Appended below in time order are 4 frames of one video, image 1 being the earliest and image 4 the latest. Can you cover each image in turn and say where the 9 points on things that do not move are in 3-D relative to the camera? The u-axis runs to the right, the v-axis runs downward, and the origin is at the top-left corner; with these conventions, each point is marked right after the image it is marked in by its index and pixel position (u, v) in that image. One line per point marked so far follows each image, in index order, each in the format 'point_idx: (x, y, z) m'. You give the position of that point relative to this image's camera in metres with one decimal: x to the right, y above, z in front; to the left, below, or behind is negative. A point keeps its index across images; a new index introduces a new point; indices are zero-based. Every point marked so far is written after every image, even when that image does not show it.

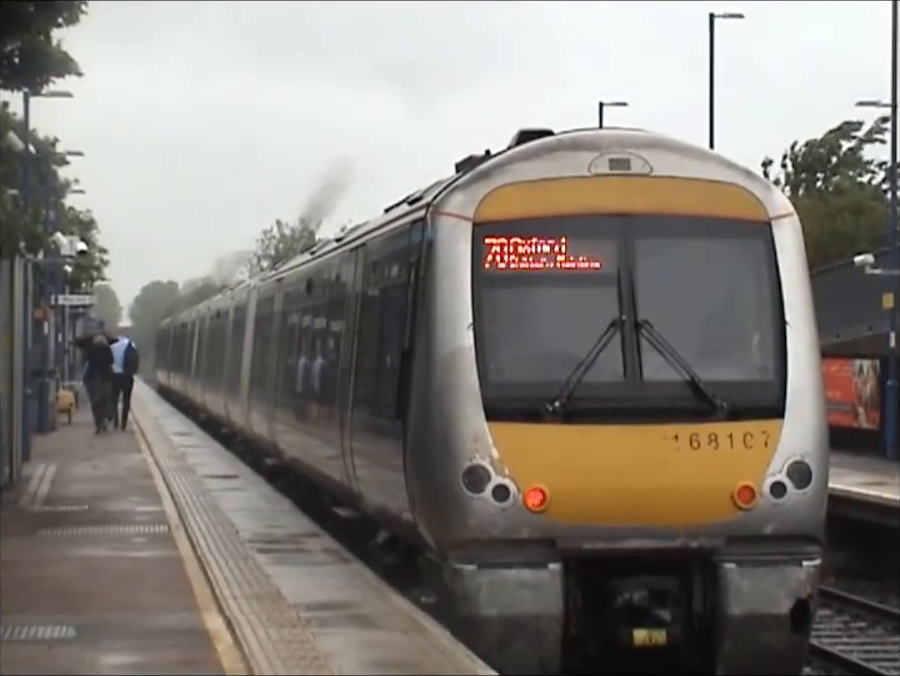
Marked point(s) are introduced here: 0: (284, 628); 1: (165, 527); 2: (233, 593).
0: (-1.0, -1.8, +13.5) m
1: (-2.3, -1.5, +17.5) m
2: (-1.5, -1.7, +14.4) m
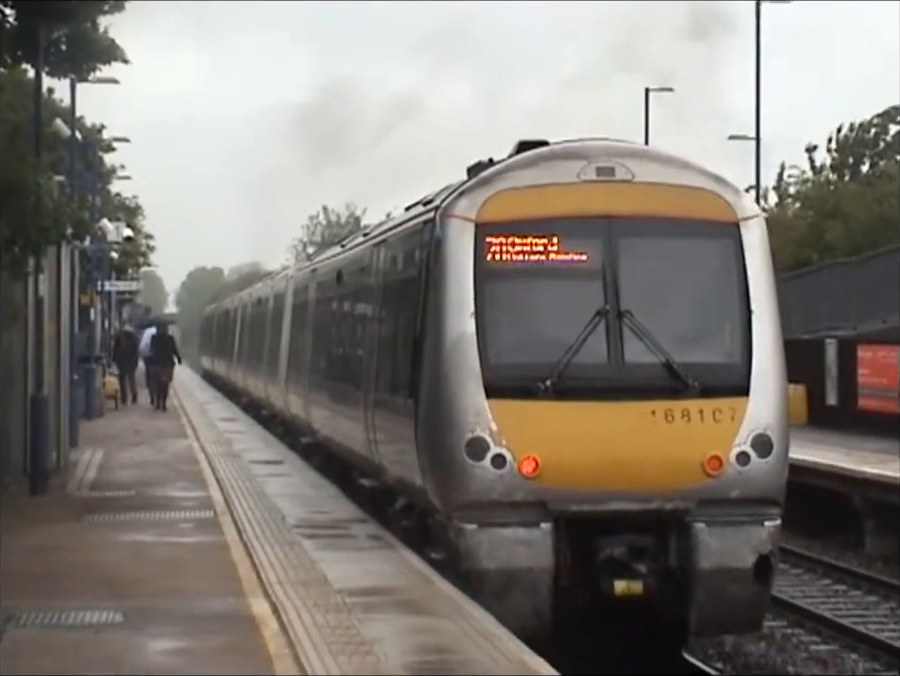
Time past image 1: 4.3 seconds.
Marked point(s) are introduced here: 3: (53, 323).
0: (-0.8, -1.7, +13.5) m
1: (-1.9, -1.4, +17.5) m
2: (-1.2, -1.6, +14.5) m
3: (-3.6, +0.2, +20.0) m
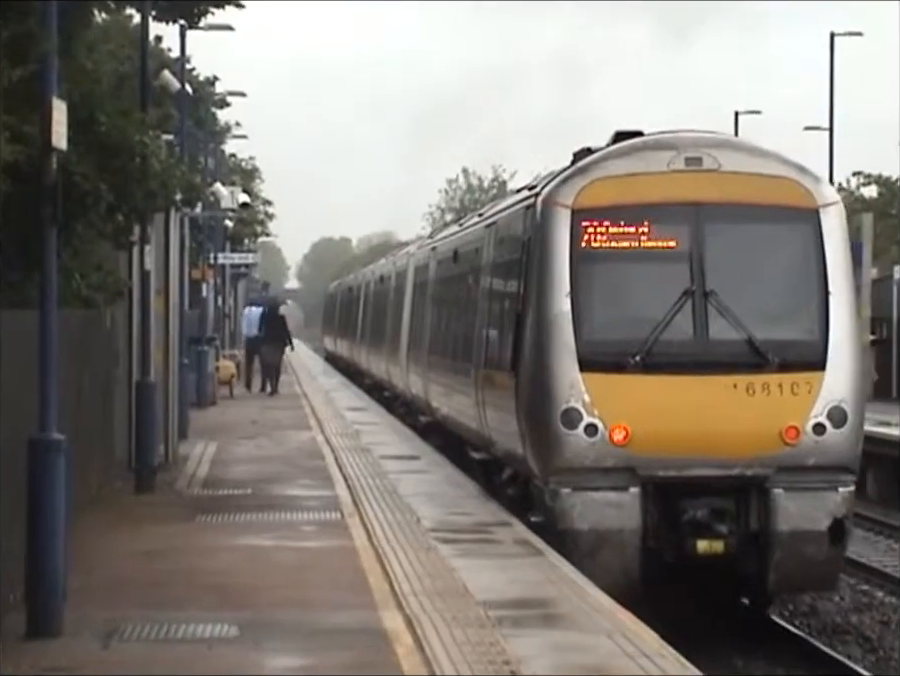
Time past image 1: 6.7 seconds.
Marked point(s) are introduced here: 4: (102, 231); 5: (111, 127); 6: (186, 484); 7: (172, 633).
0: (+0.1, -1.6, +11.9) m
1: (-0.9, -1.3, +15.9) m
2: (-0.3, -1.5, +12.8) m
3: (-2.5, +0.3, +18.5) m
4: (-2.3, +0.7, +14.6) m
5: (-2.2, +1.3, +13.9) m
6: (-2.2, -1.2, +18.3) m
7: (-1.5, -1.6, +11.9) m
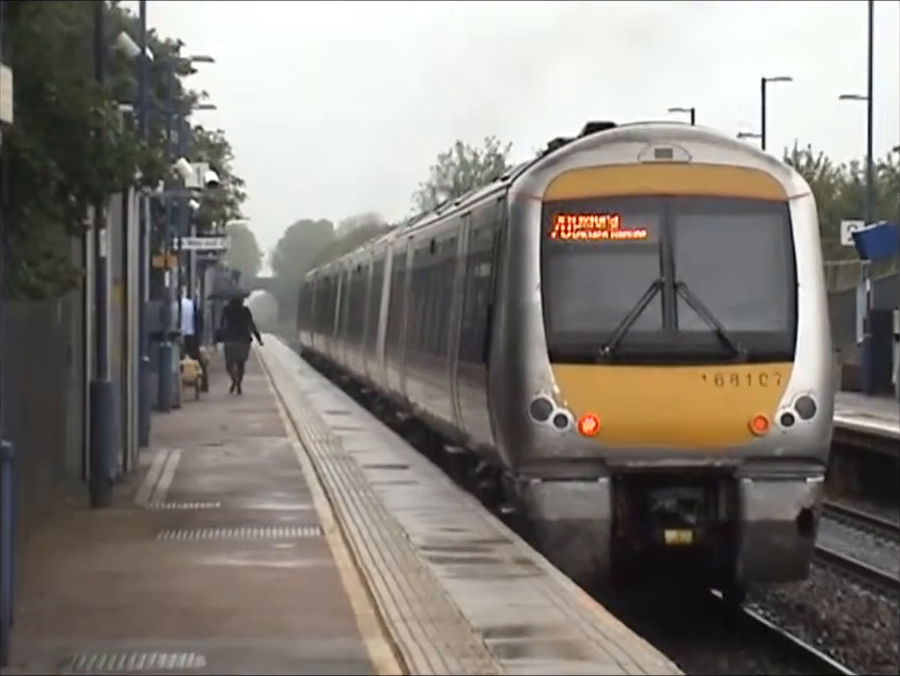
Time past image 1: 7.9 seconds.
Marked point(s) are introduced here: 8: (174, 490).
0: (+0.1, -1.6, +10.6) m
1: (-0.9, -1.2, +14.6) m
2: (-0.3, -1.5, +11.5) m
3: (-2.6, +0.4, +17.1) m
4: (-2.4, +0.7, +13.2) m
5: (-2.2, +1.4, +12.5) m
6: (-2.4, -1.2, +16.9) m
7: (-1.6, -1.6, +10.5) m
8: (-2.2, -1.1, +17.5) m
